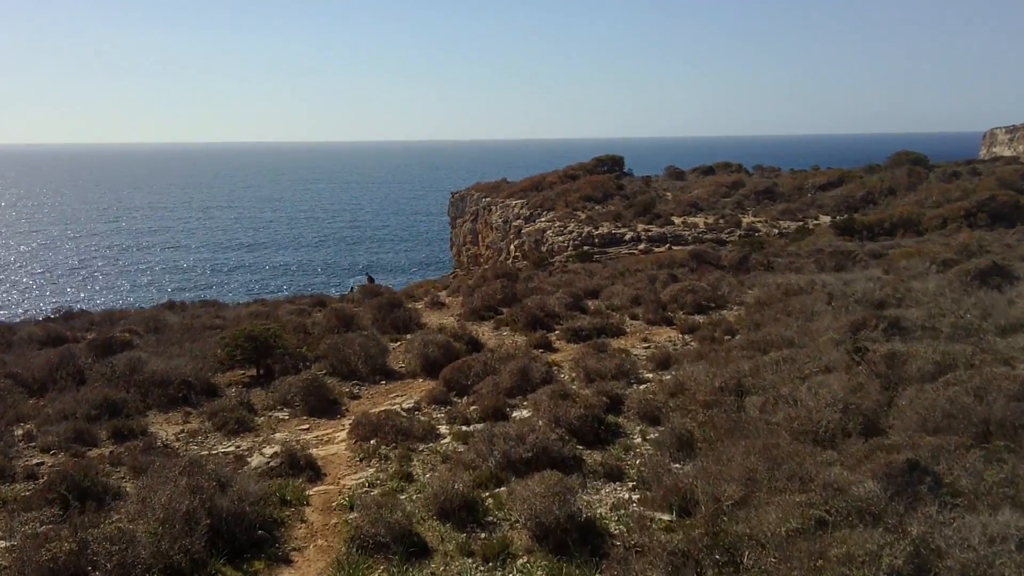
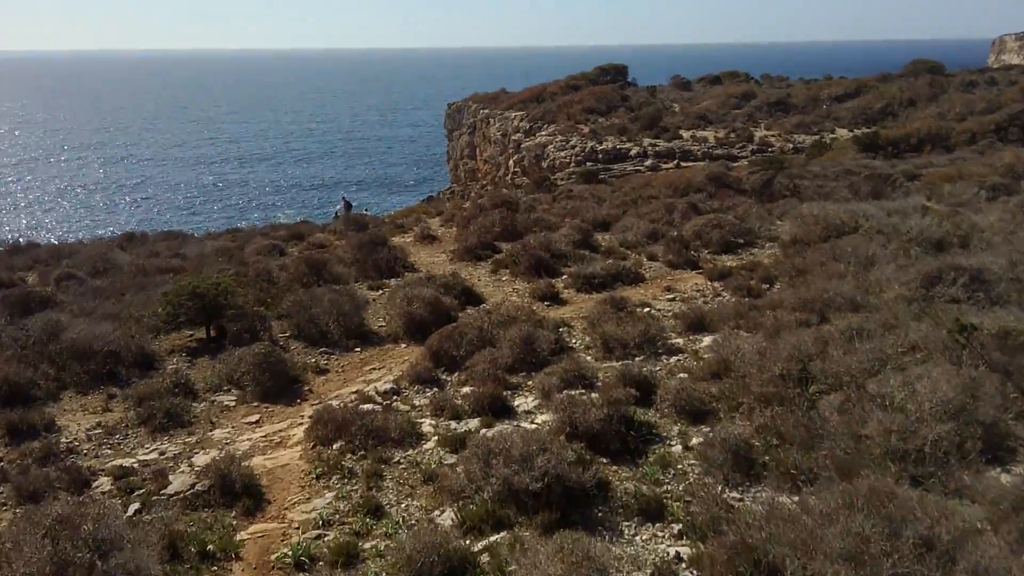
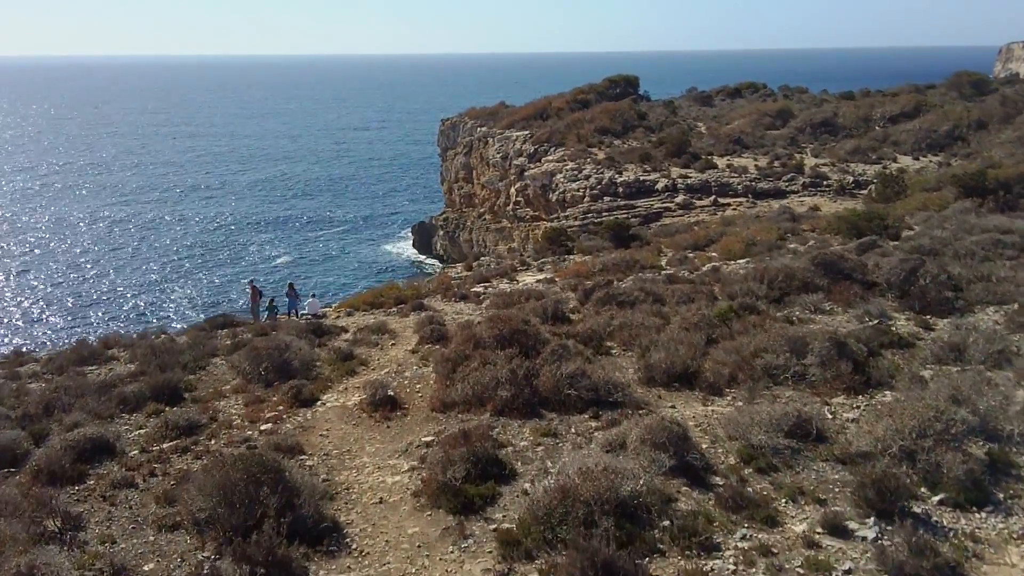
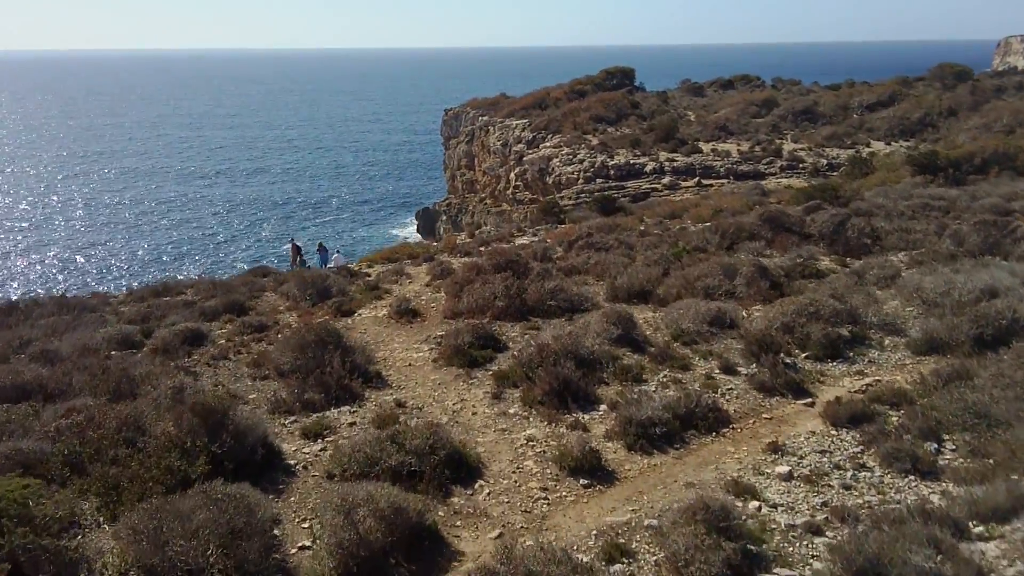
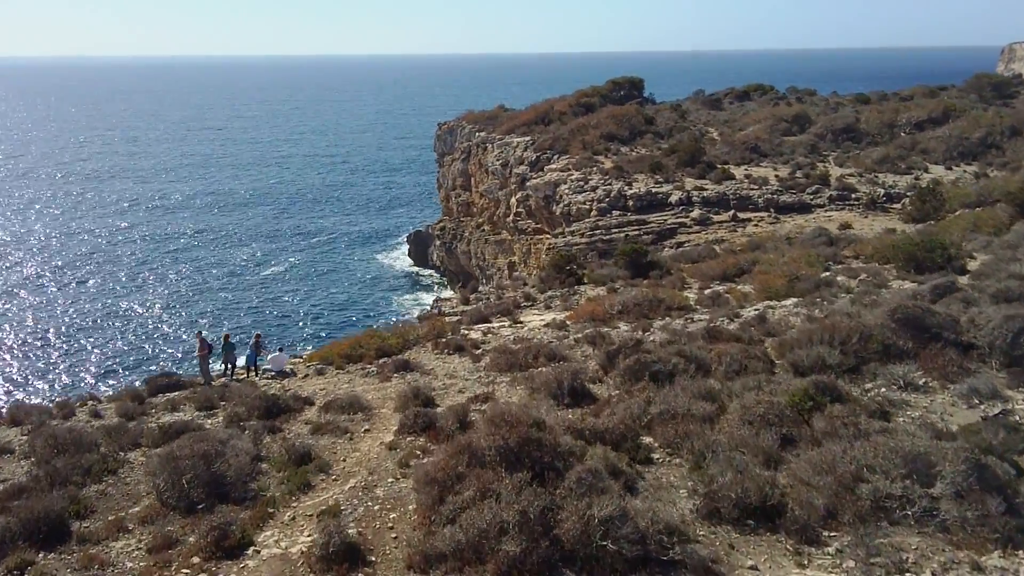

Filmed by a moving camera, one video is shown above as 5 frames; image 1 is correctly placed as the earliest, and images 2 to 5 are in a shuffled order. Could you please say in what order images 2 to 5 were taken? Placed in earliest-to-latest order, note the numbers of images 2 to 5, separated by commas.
2, 4, 3, 5
